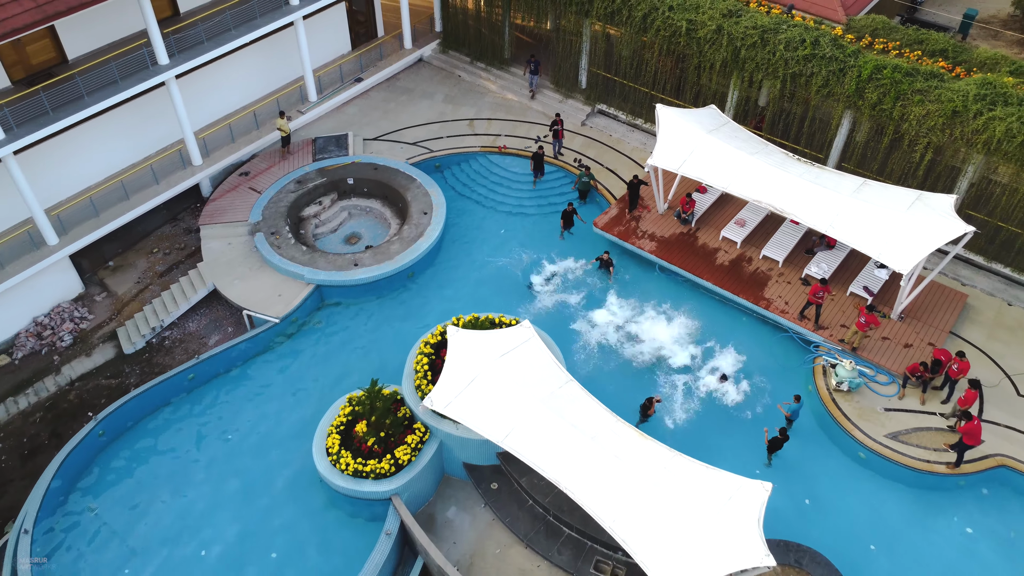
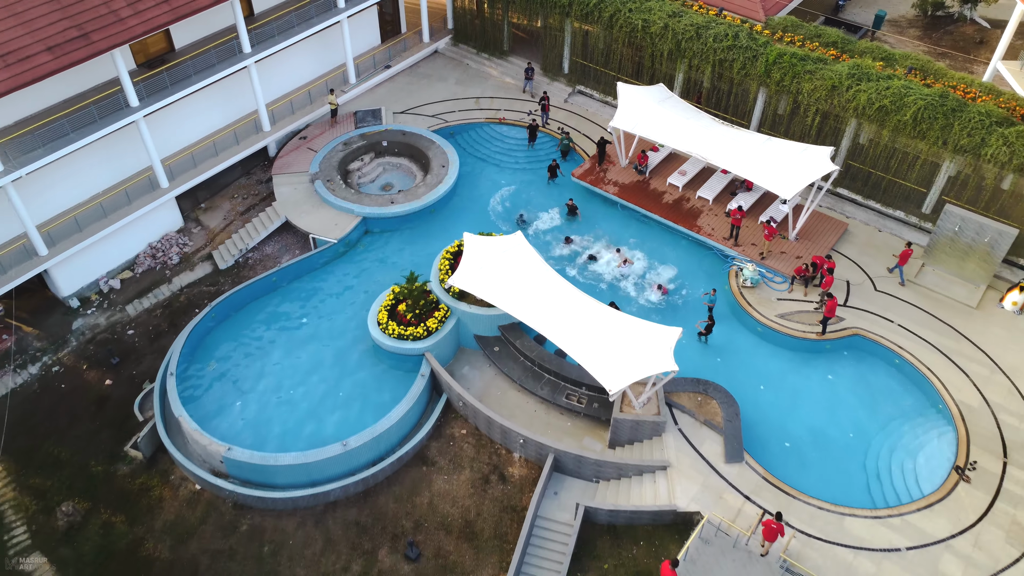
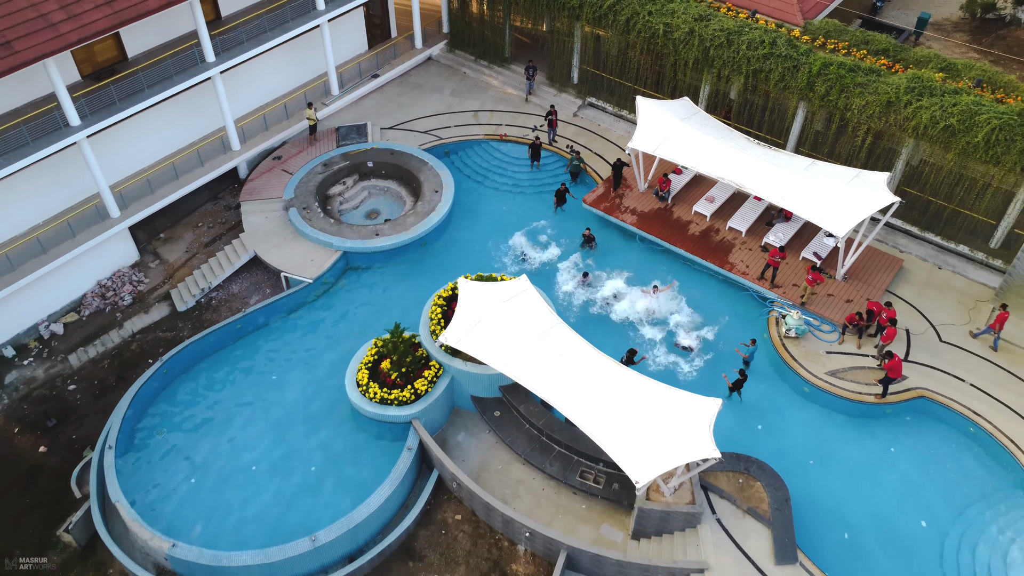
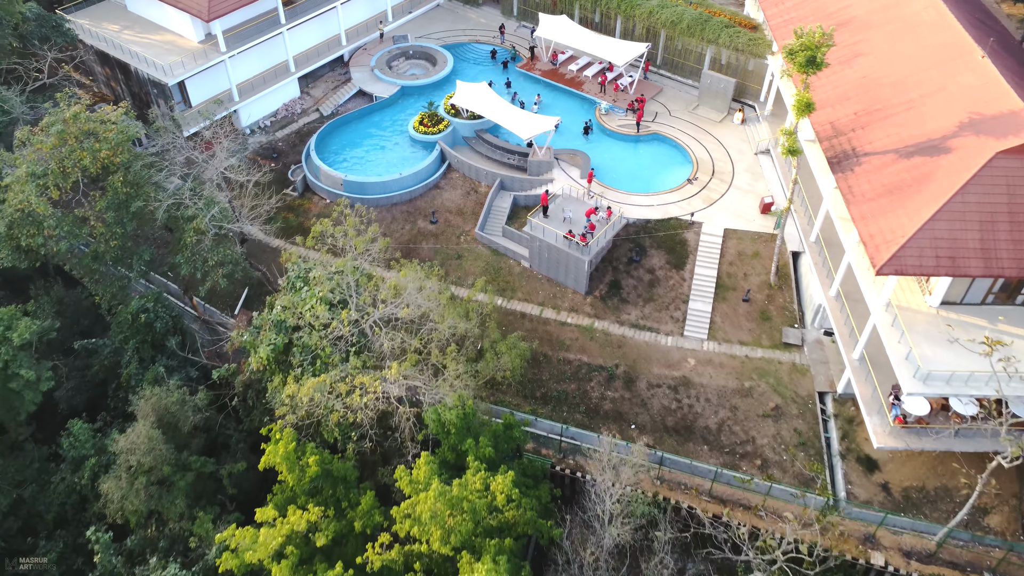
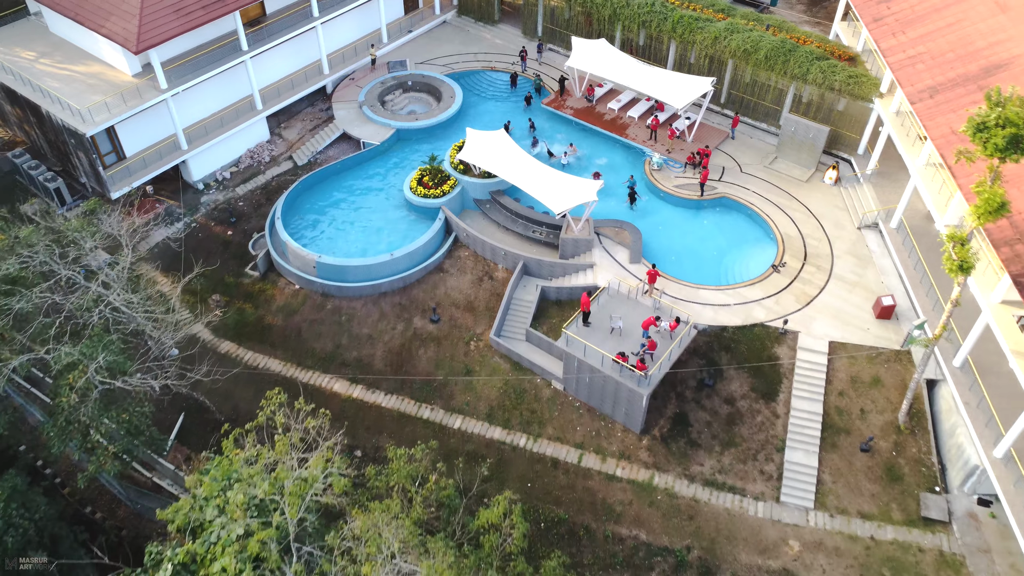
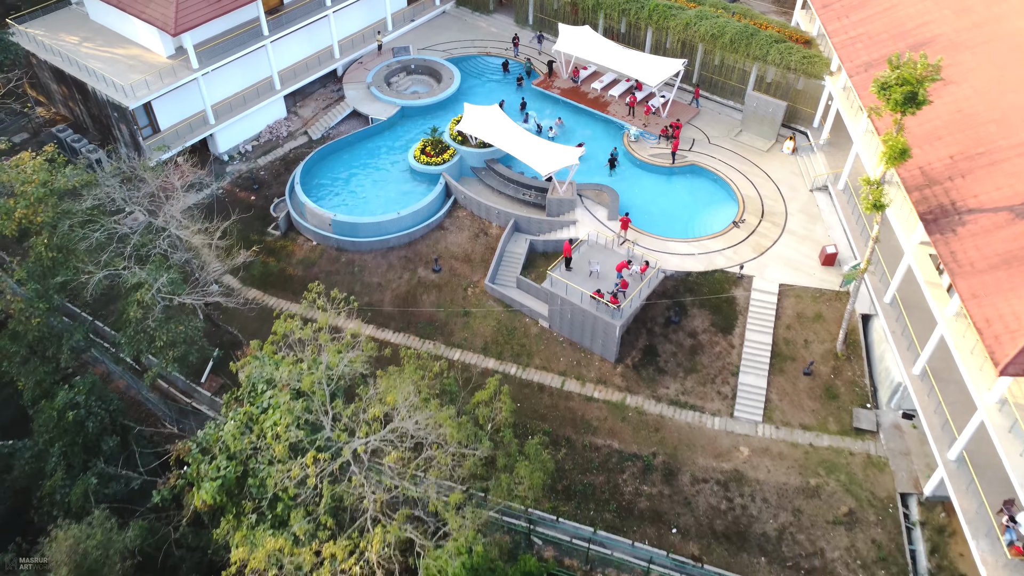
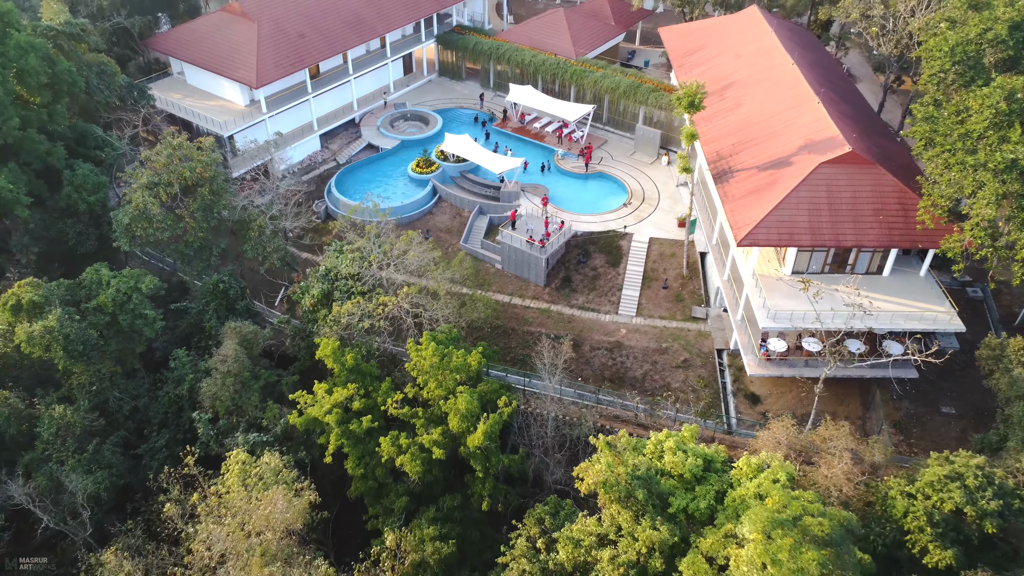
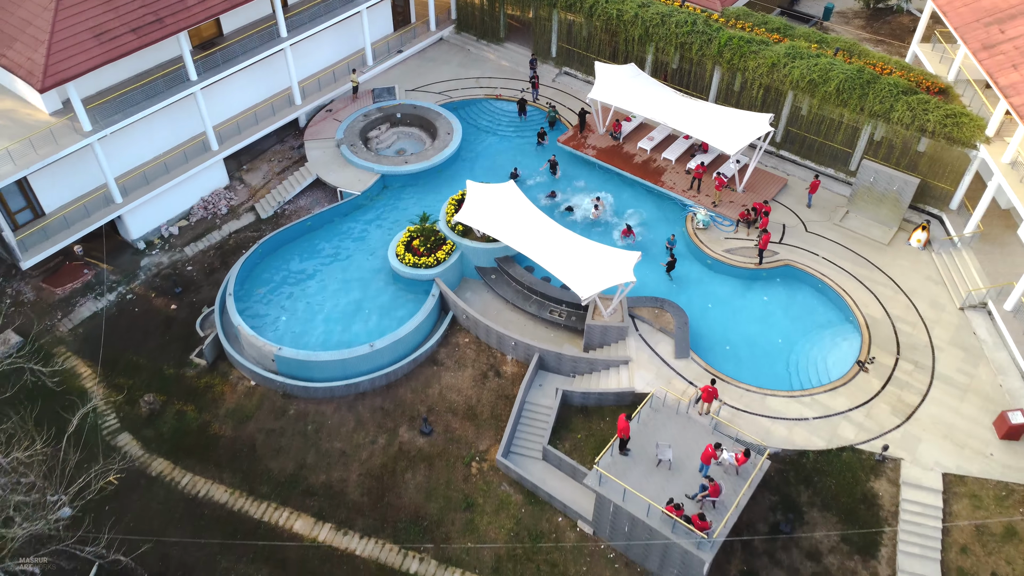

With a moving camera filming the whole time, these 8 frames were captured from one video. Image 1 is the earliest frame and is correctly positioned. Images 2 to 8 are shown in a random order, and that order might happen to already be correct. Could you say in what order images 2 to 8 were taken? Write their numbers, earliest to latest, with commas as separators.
3, 2, 8, 5, 6, 4, 7
